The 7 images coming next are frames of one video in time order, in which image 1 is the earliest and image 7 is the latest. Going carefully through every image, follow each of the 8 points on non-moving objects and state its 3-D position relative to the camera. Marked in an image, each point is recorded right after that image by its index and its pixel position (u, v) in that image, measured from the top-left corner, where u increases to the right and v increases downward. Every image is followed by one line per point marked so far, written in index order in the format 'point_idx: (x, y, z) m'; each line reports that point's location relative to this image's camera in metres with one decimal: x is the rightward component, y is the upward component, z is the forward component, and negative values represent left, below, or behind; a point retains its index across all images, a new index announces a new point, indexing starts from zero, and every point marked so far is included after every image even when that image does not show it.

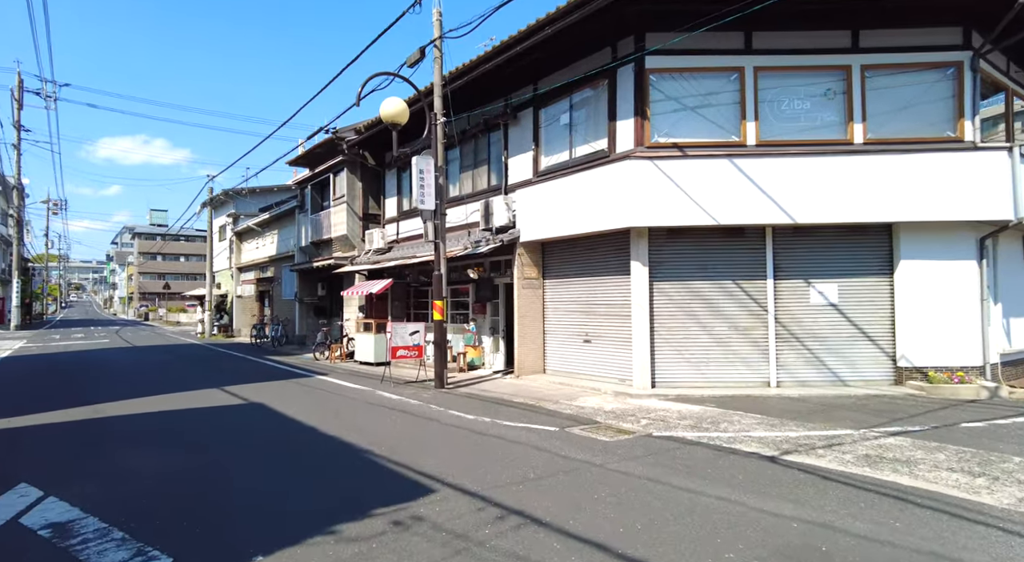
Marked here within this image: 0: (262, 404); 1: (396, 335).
0: (-4.5, -2.2, +11.2) m
1: (-2.6, -1.2, +13.7) m
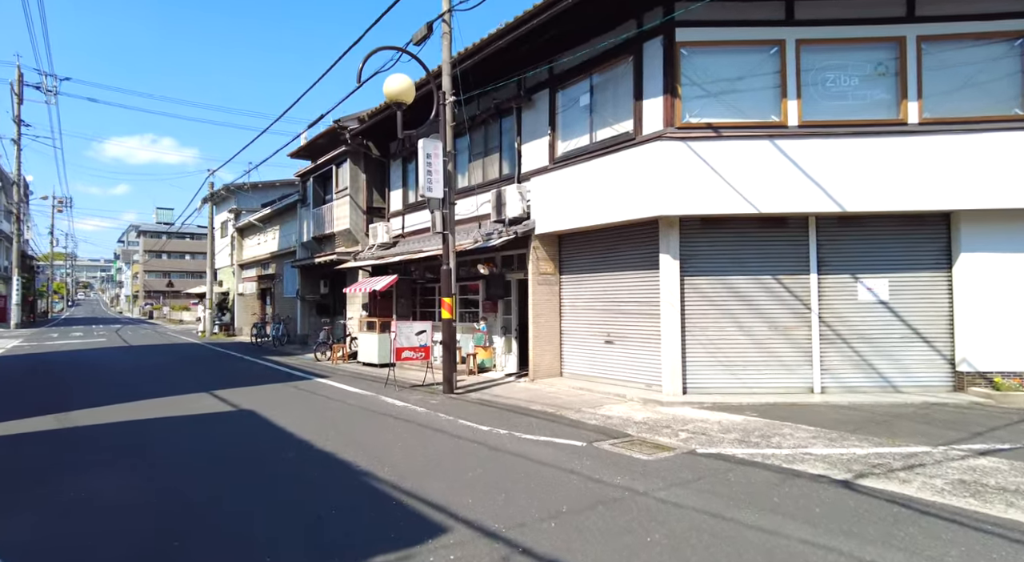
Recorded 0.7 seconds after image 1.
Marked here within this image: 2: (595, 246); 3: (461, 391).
0: (-4.2, -2.1, +10.1) m
1: (-2.3, -1.1, +12.7) m
2: (+1.7, +0.7, +12.7) m
3: (-1.0, -2.1, +12.0) m
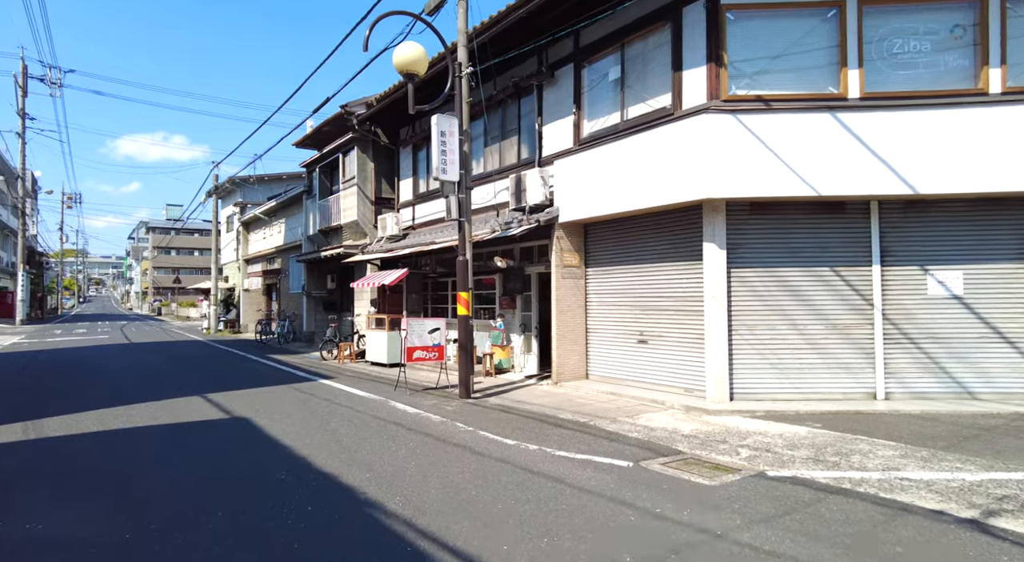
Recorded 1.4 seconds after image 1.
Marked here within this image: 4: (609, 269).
0: (-3.9, -2.0, +9.0) m
1: (-1.9, -1.0, +11.5) m
2: (+2.1, +0.9, +11.5) m
3: (-0.6, -2.0, +10.9) m
4: (+1.9, +0.2, +12.0) m
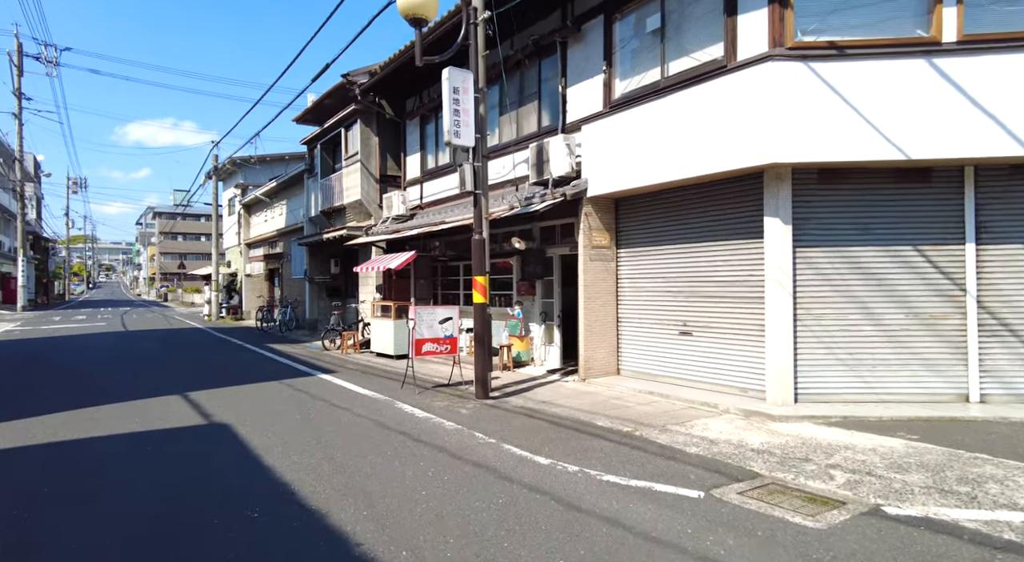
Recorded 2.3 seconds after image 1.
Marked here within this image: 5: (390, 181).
0: (-3.5, -1.8, +7.7) m
1: (-1.5, -0.7, +10.2) m
2: (+2.5, +1.1, +10.0) m
3: (-0.2, -1.7, +9.5) m
4: (+2.3, +0.5, +10.5) m
5: (-3.7, +3.1, +18.7) m
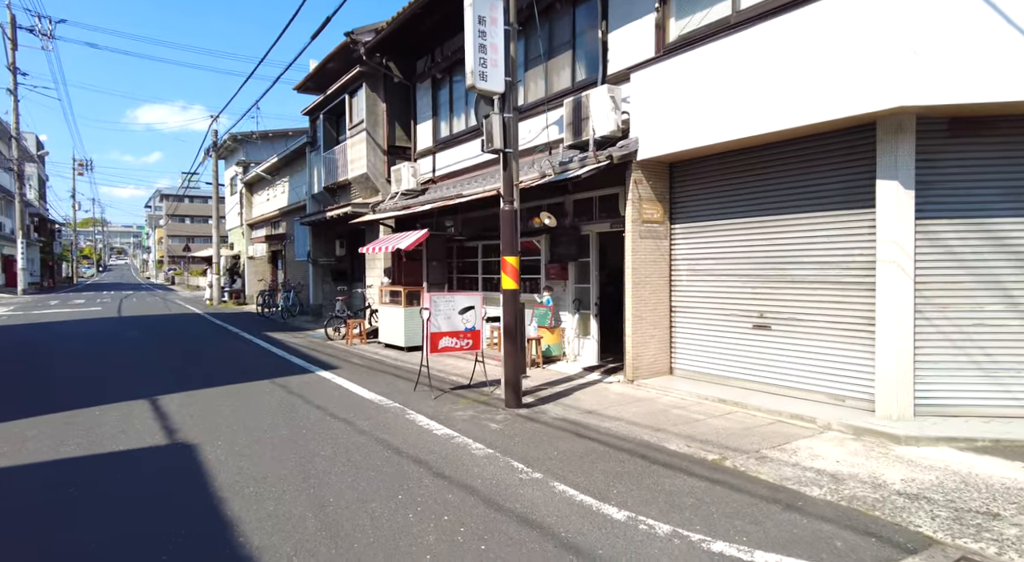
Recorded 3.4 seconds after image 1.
0: (-3.1, -1.6, +6.0) m
1: (-1.0, -0.5, +8.4) m
2: (+3.0, +1.4, +8.2) m
3: (+0.2, -1.5, +7.8) m
4: (+2.8, +0.8, +8.7) m
5: (-3.1, +3.5, +17.0) m
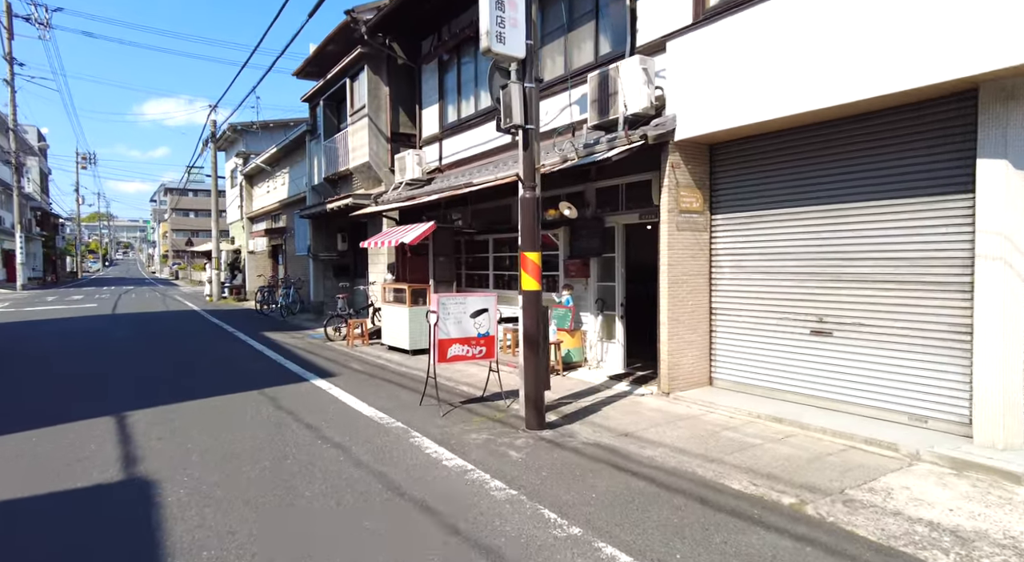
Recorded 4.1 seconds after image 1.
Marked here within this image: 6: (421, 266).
0: (-2.9, -1.6, +5.0) m
1: (-0.8, -0.4, +7.4) m
2: (+3.2, +1.4, +7.1) m
3: (+0.5, -1.5, +6.7) m
4: (+3.0, +0.8, +7.6) m
5: (-2.8, +3.6, +15.9) m
6: (-2.0, +0.4, +13.2) m
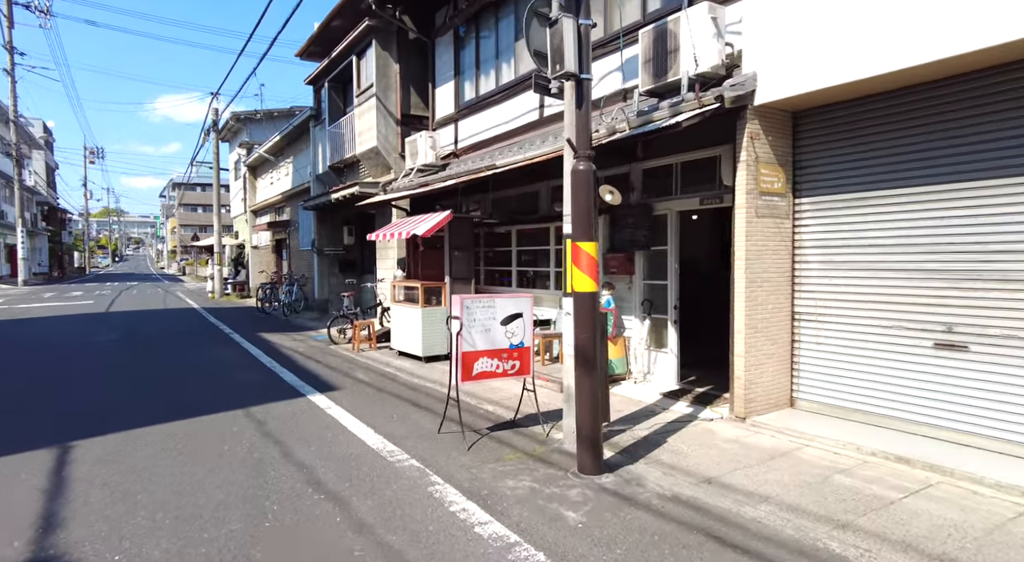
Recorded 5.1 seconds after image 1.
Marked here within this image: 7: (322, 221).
0: (-2.5, -1.6, +3.6) m
1: (-0.4, -0.4, +5.9) m
2: (+3.6, +1.4, +5.5) m
3: (+0.9, -1.5, +5.2) m
4: (+3.4, +0.8, +6.1) m
5: (-2.3, +3.7, +14.4) m
6: (-1.5, +0.4, +11.8) m
7: (-5.8, +1.8, +18.7) m
